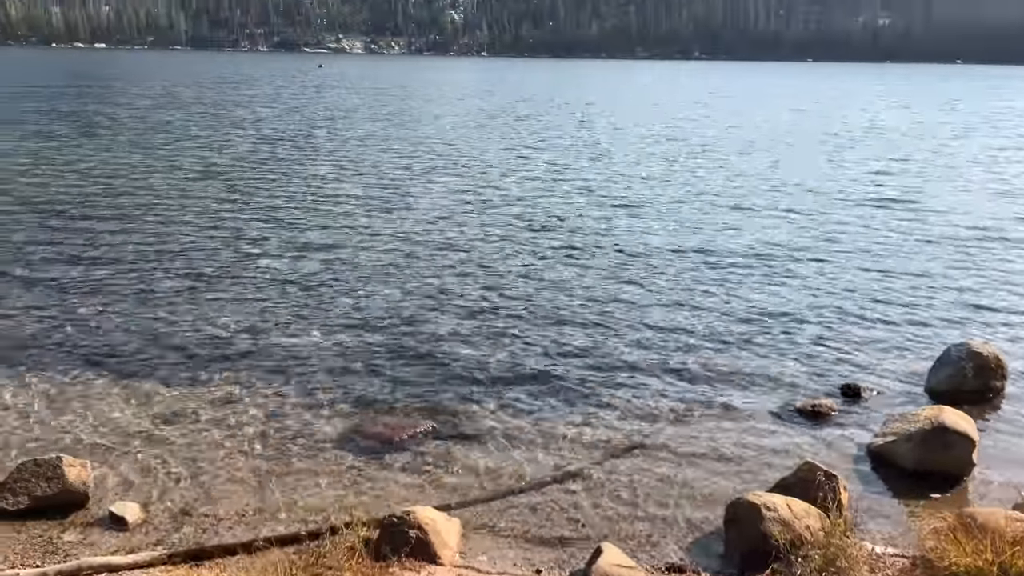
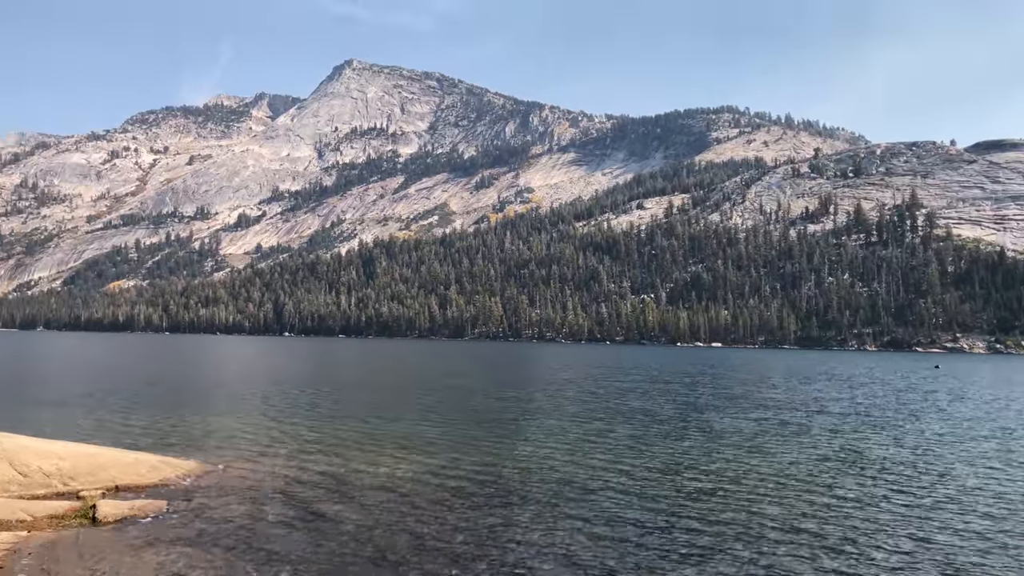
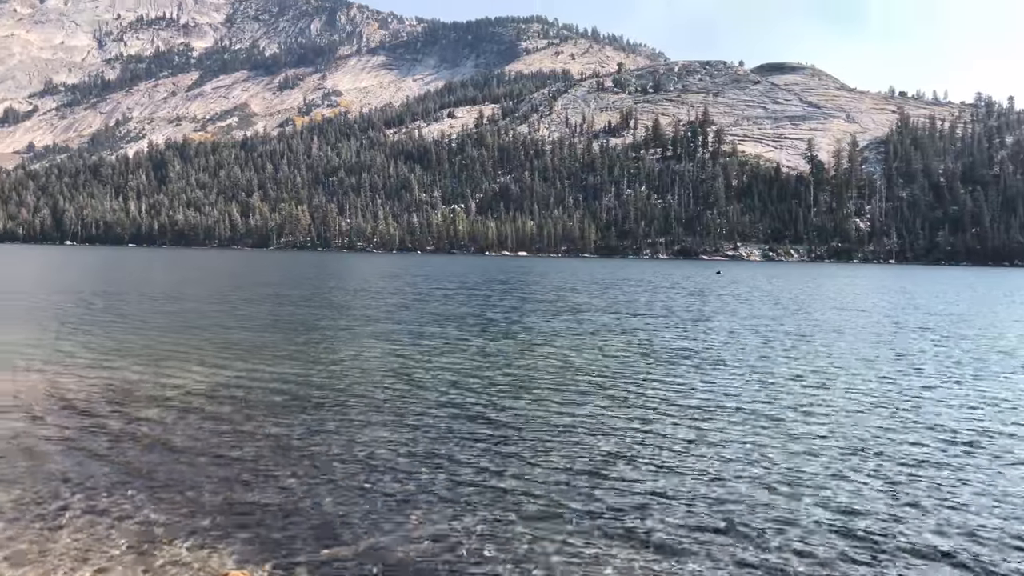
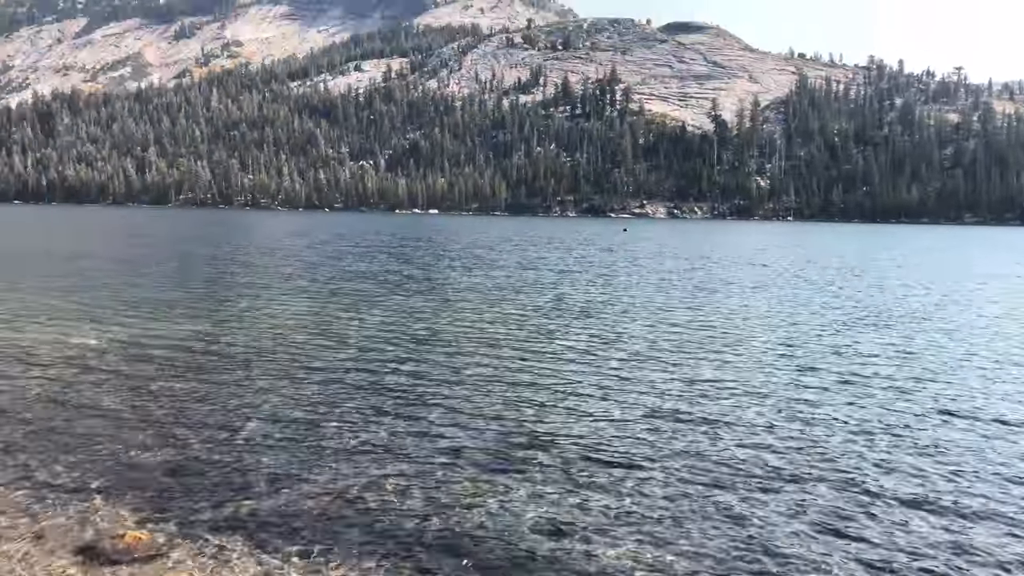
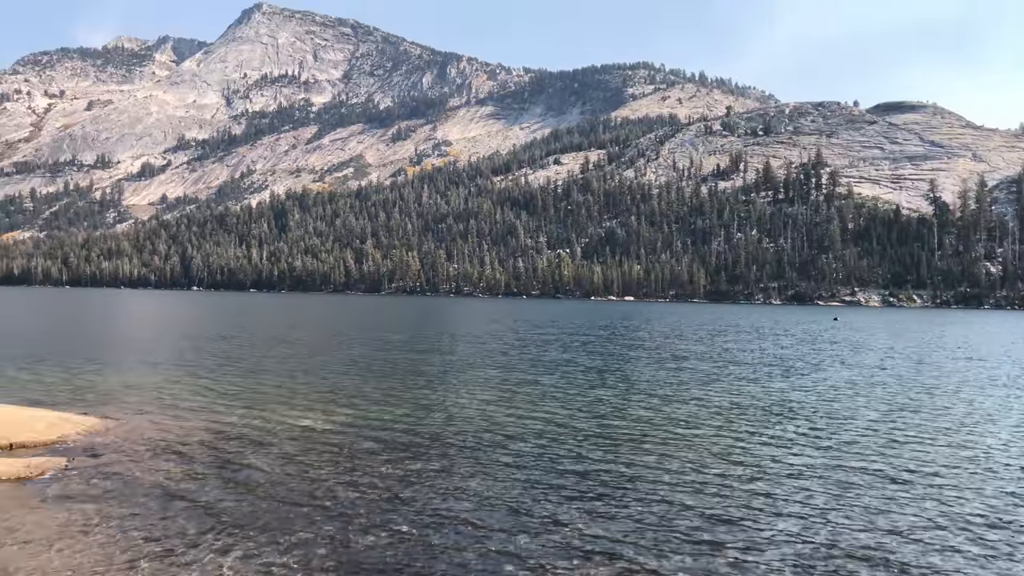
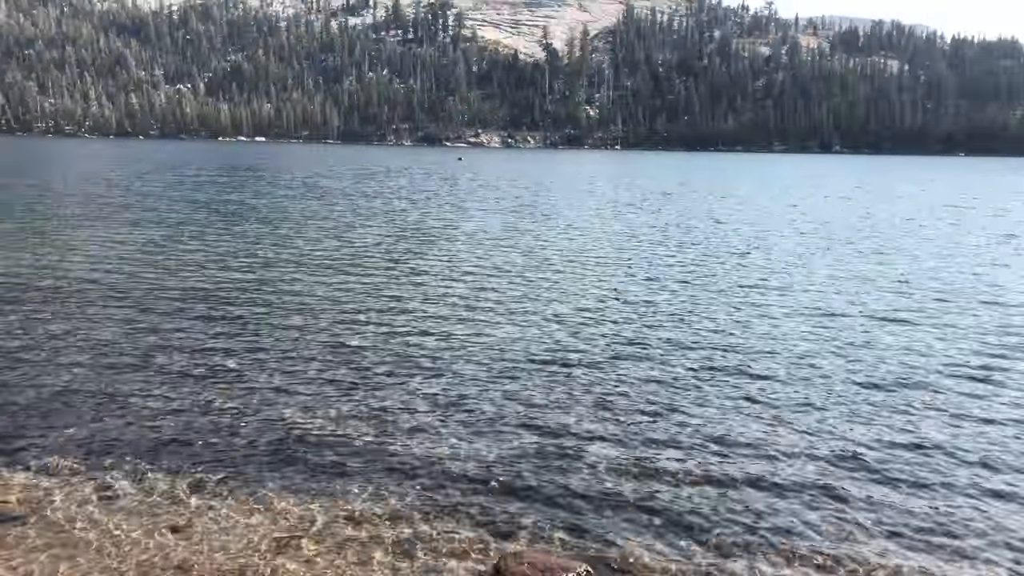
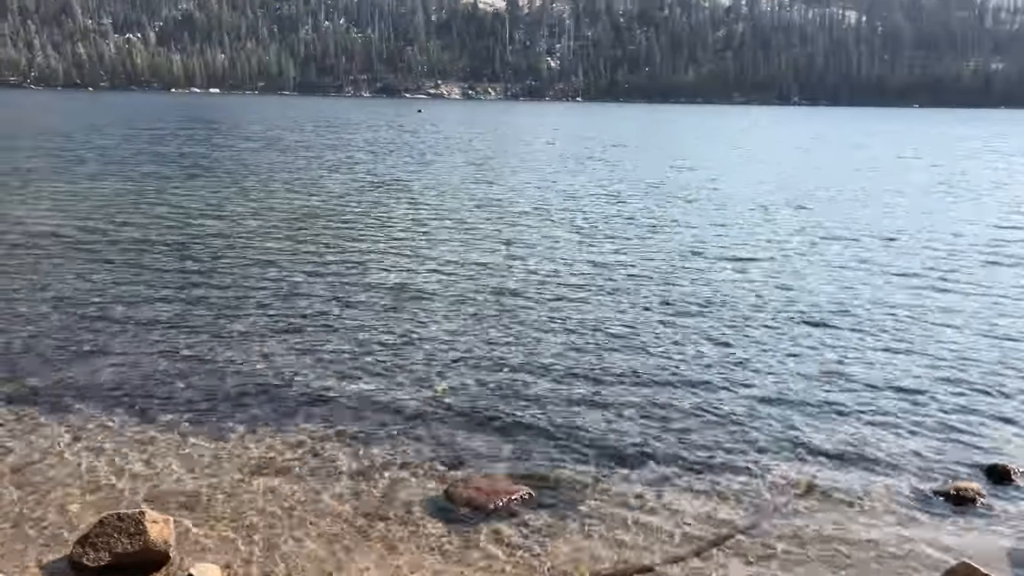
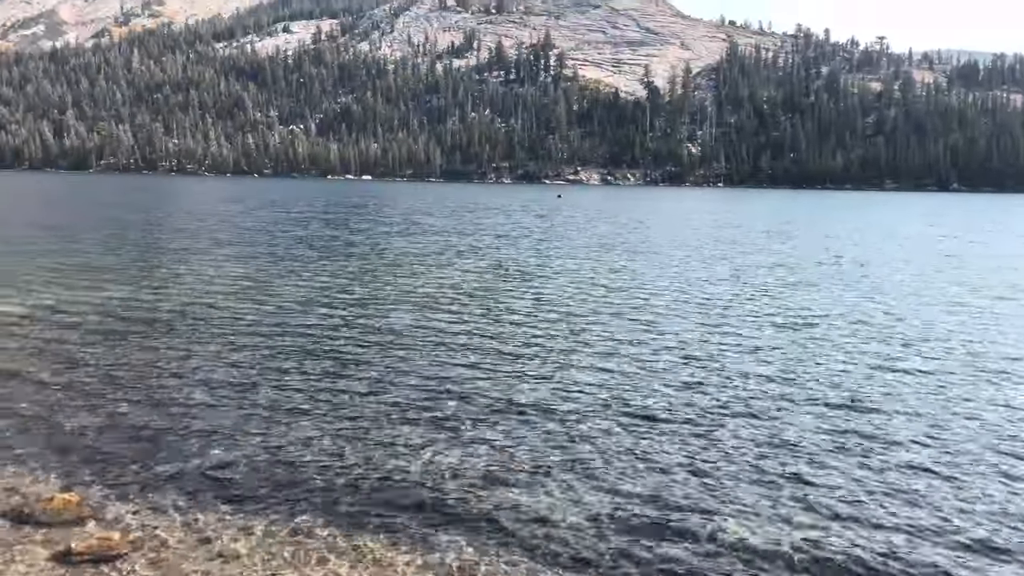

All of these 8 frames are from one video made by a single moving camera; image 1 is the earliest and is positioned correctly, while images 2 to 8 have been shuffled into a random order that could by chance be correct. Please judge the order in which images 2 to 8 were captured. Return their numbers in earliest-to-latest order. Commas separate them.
7, 6, 8, 4, 3, 5, 2
